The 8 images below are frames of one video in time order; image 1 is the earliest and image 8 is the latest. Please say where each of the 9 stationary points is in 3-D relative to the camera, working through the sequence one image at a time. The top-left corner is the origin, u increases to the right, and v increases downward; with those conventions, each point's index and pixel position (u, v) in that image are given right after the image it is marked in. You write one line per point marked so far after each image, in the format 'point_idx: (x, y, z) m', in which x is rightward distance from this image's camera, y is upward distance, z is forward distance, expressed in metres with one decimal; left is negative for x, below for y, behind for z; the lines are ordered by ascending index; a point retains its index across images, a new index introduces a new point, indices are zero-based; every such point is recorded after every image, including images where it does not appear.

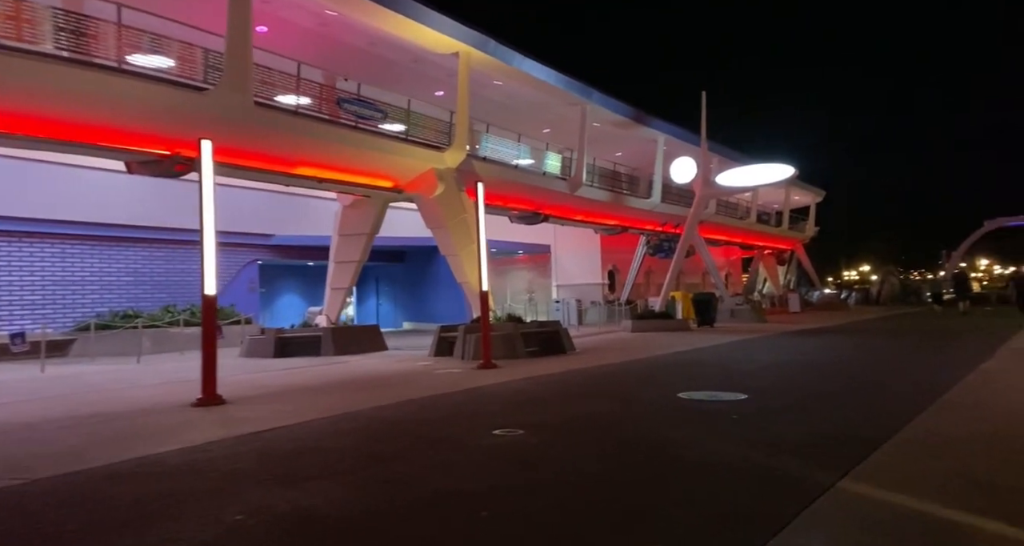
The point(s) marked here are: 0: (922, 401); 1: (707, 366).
0: (+6.5, -2.0, +8.9) m
1: (+4.8, -2.3, +14.0) m
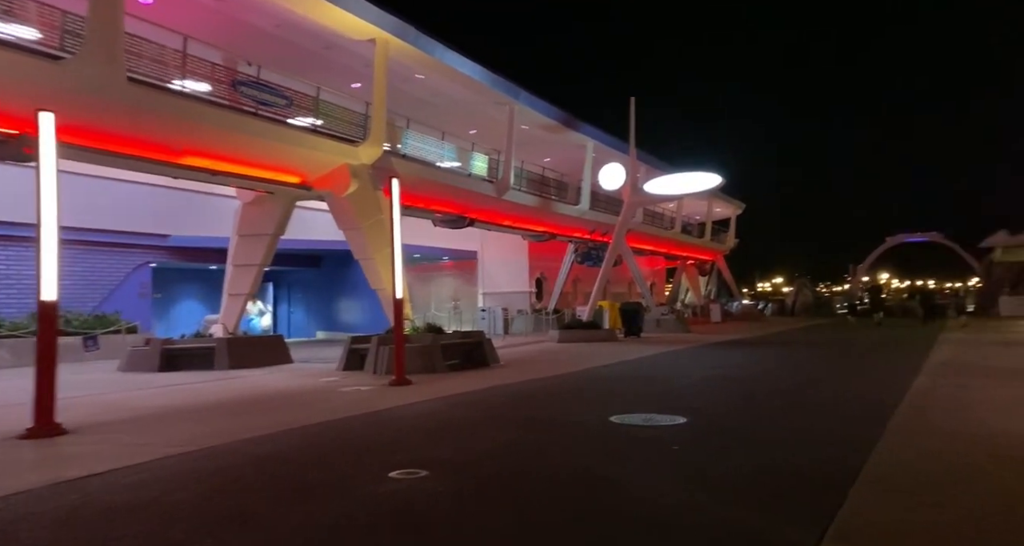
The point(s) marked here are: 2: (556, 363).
0: (+5.2, -2.2, +8.1) m
1: (+2.9, -2.5, +12.9) m
2: (+1.5, -3.1, +19.4) m
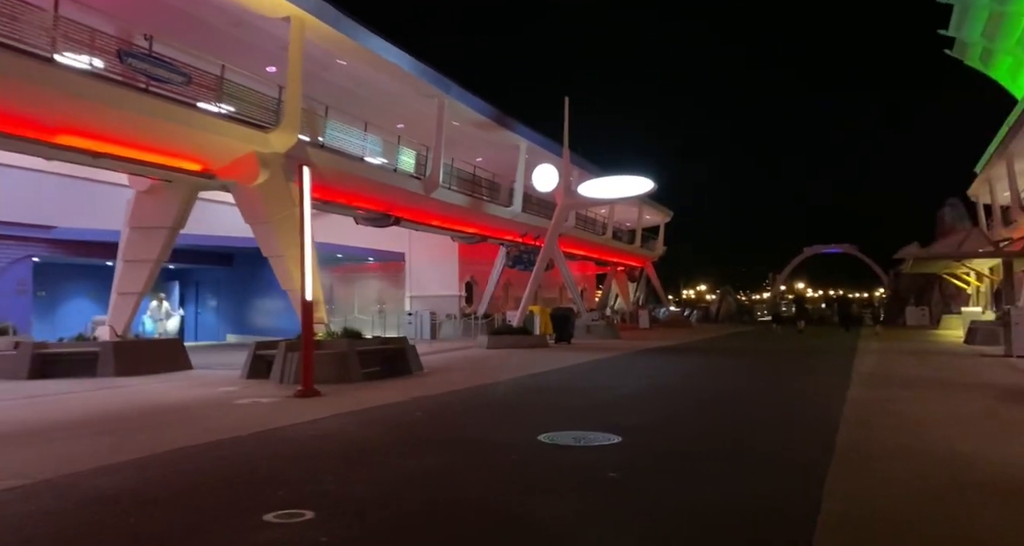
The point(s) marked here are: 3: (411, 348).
0: (+4.1, -2.2, +7.6) m
1: (+1.2, -2.6, +12.0) m
2: (-0.9, -3.2, +18.3) m
3: (-3.4, -2.5, +18.7) m
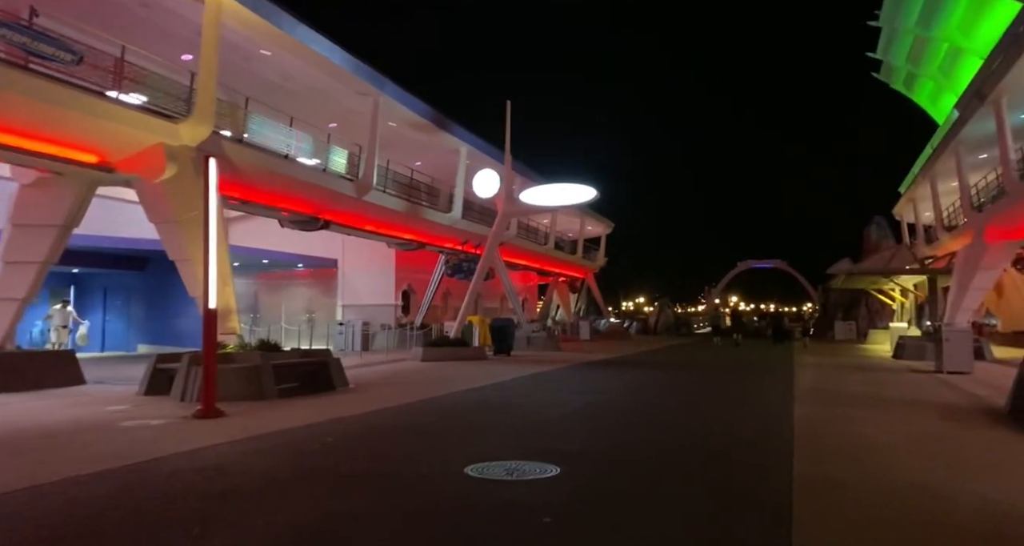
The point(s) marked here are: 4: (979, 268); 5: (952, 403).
0: (+3.2, -2.4, +6.9) m
1: (-0.2, -2.7, +11.0) m
2: (-2.9, -3.4, +17.0) m
3: (-5.4, -2.7, +17.1) m
4: (+16.5, +0.2, +19.9) m
5: (+8.3, -2.4, +10.6) m
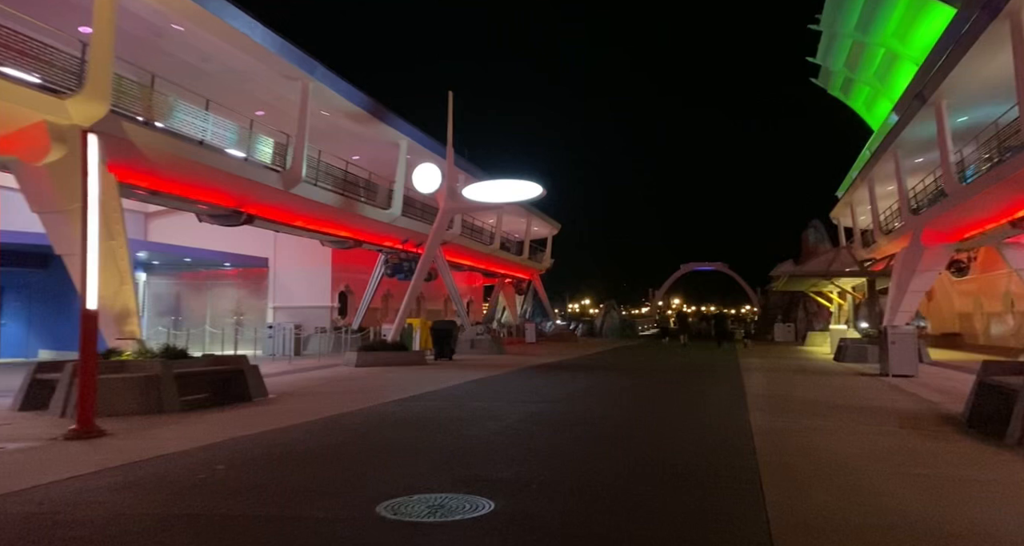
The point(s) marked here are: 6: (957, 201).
0: (+2.4, -2.4, +6.0) m
1: (-1.3, -2.7, +9.8) m
2: (-4.6, -3.4, +15.5) m
3: (-7.1, -2.6, +15.4) m
4: (+14.4, +0.1, +20.2) m
5: (+7.1, -2.4, +10.2) m
6: (+13.0, +2.1, +16.6) m
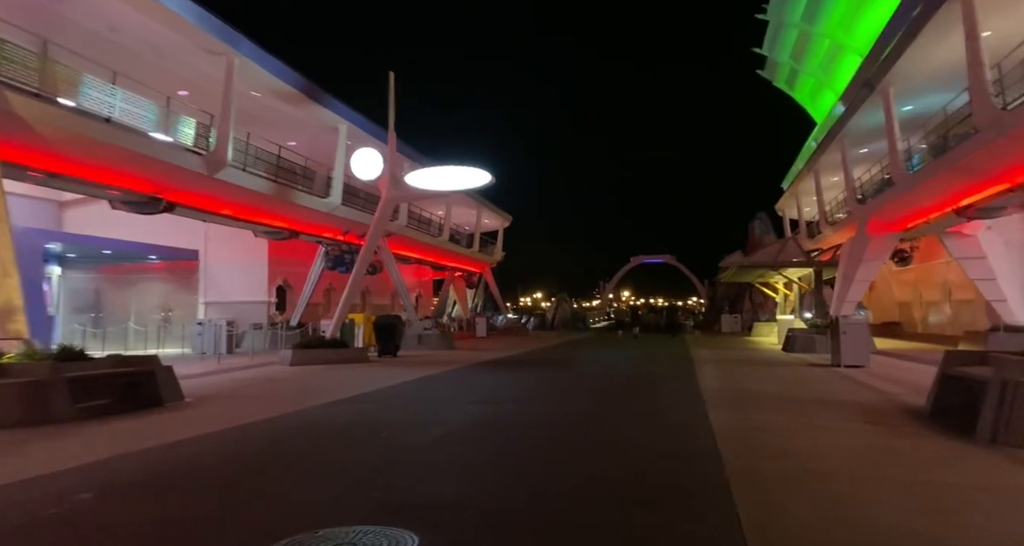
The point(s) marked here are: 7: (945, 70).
0: (+1.7, -2.2, +5.2) m
1: (-2.3, -2.5, +8.7) m
2: (-6.0, -3.2, +14.1) m
3: (-8.4, -2.4, +13.8) m
4: (+12.6, +0.5, +20.3) m
5: (+6.1, -2.2, +9.8) m
6: (+11.5, +2.5, +16.6) m
7: (+12.2, +5.8, +16.0) m
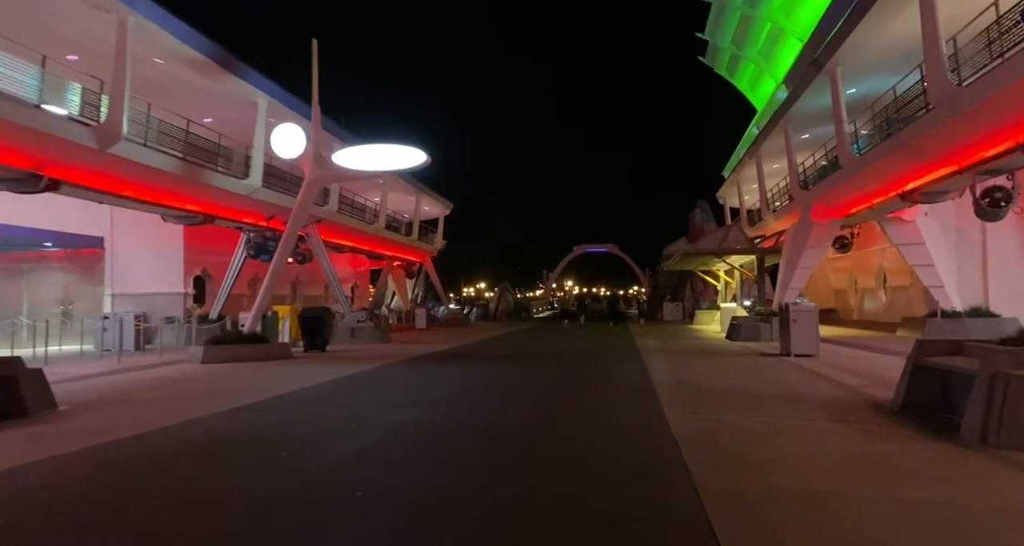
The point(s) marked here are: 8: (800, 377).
0: (+1.2, -2.0, +4.1) m
1: (-3.1, -2.3, +7.1) m
2: (-7.4, -2.9, +12.2) m
3: (-9.8, -2.1, +11.6) m
4: (+10.5, +0.9, +20.1) m
5: (+5.1, -2.0, +9.0) m
6: (+9.7, +2.9, +16.3) m
7: (+10.5, +6.2, +15.7) m
8: (+5.5, -2.0, +10.9) m
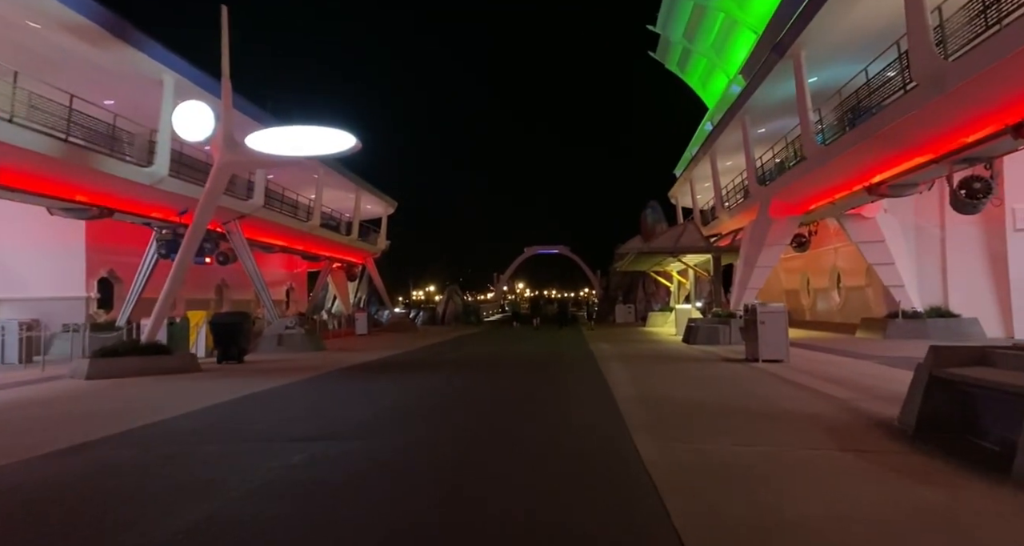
0: (+0.7, -1.9, +2.3) m
1: (-3.8, -2.2, +5.0) m
2: (-8.5, -2.9, +9.7) m
3: (-10.9, -2.1, +8.9) m
4: (+8.6, +1.0, +19.2) m
5: (+4.2, -1.9, +7.6) m
6: (+8.1, +2.9, +15.3) m
7: (+9.0, +6.2, +14.8) m
8: (+4.4, -1.9, +9.5) m
